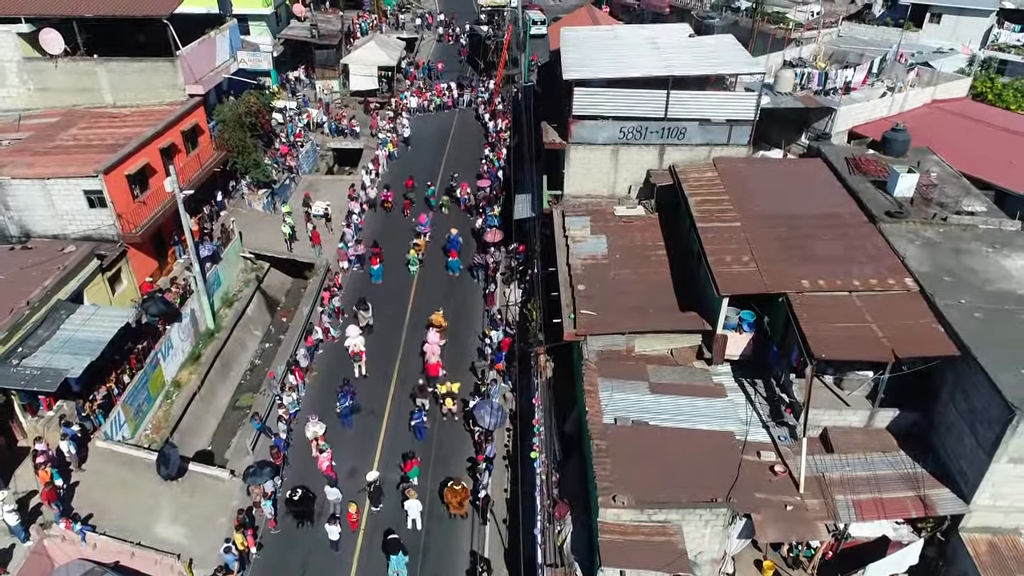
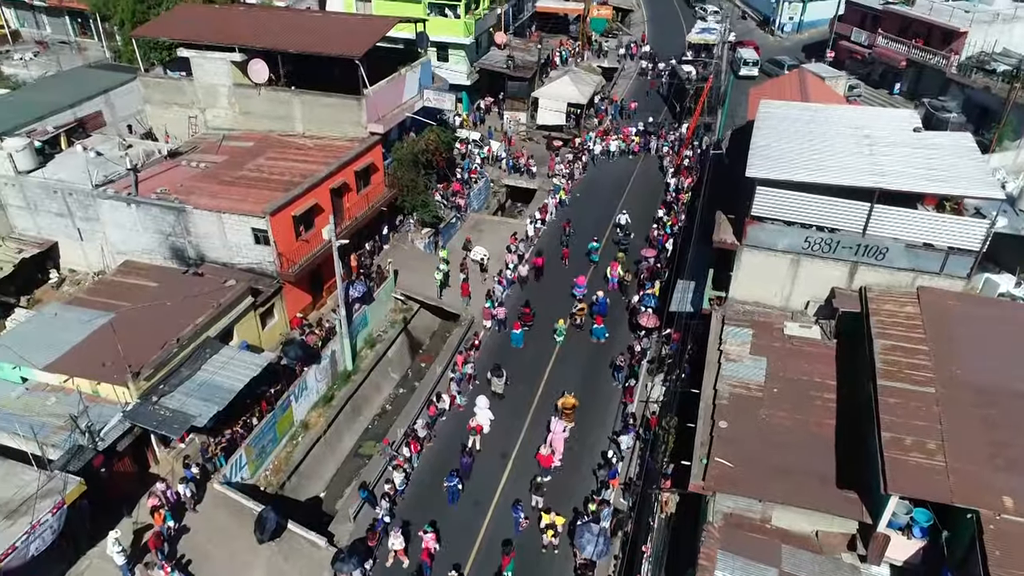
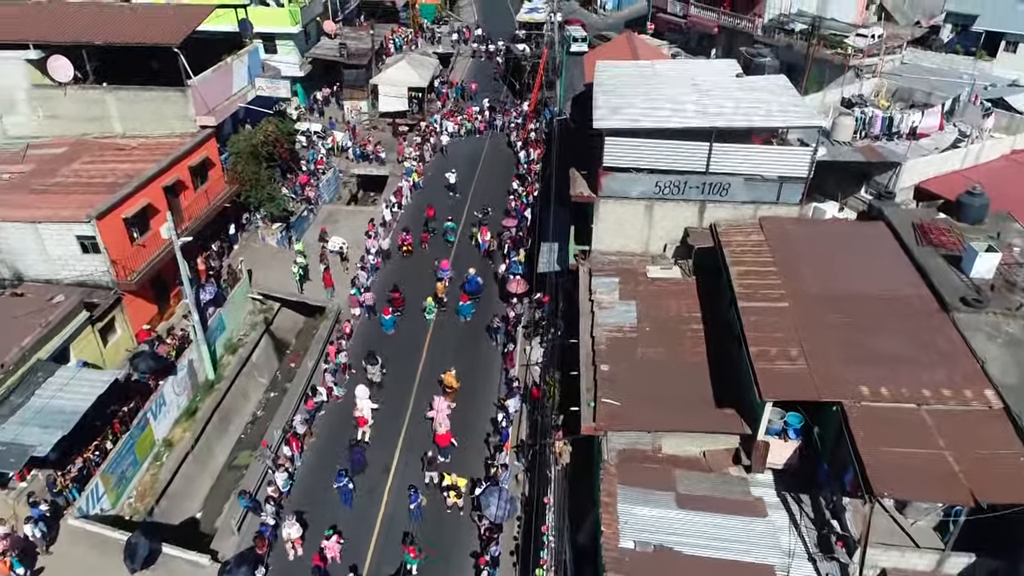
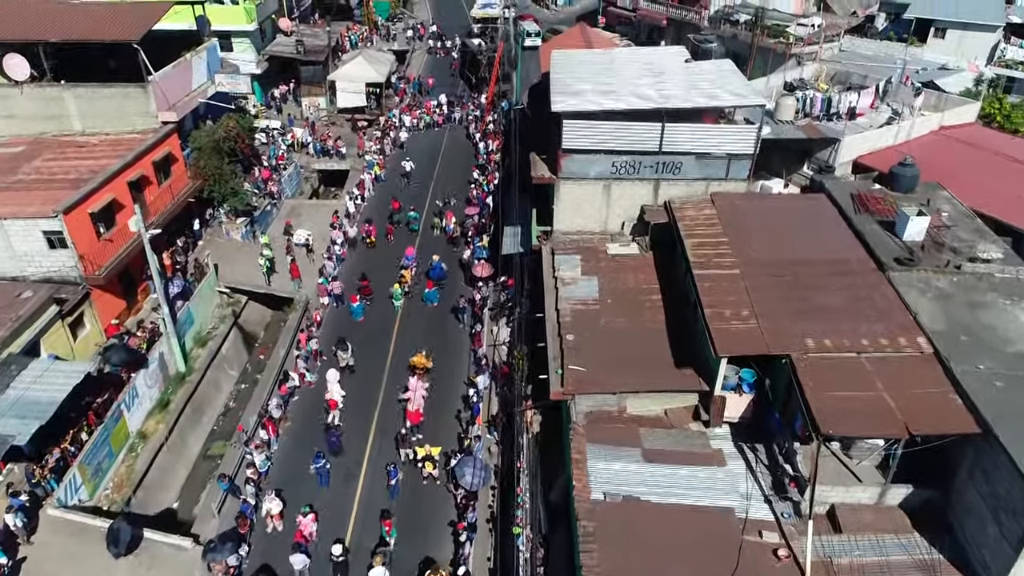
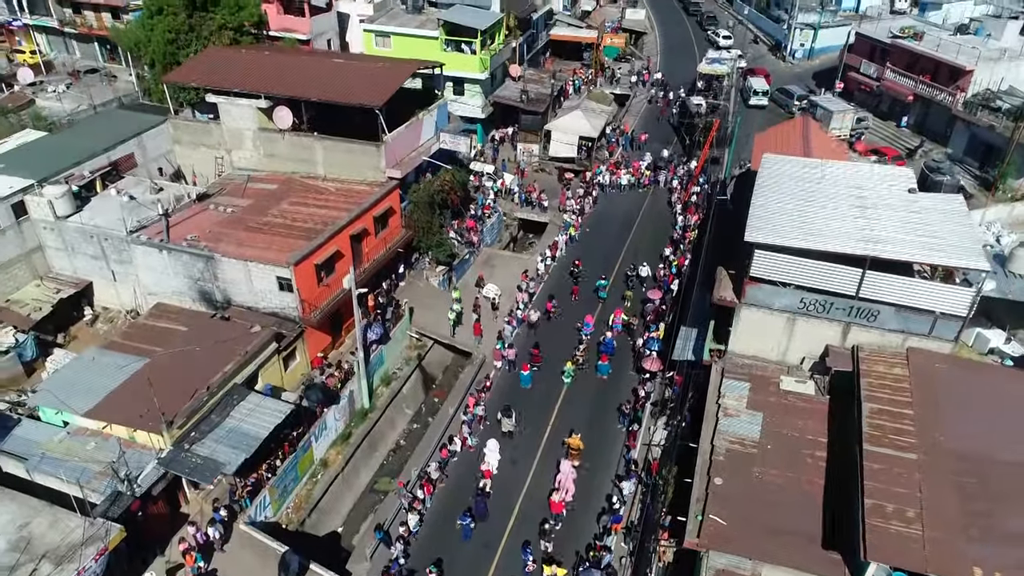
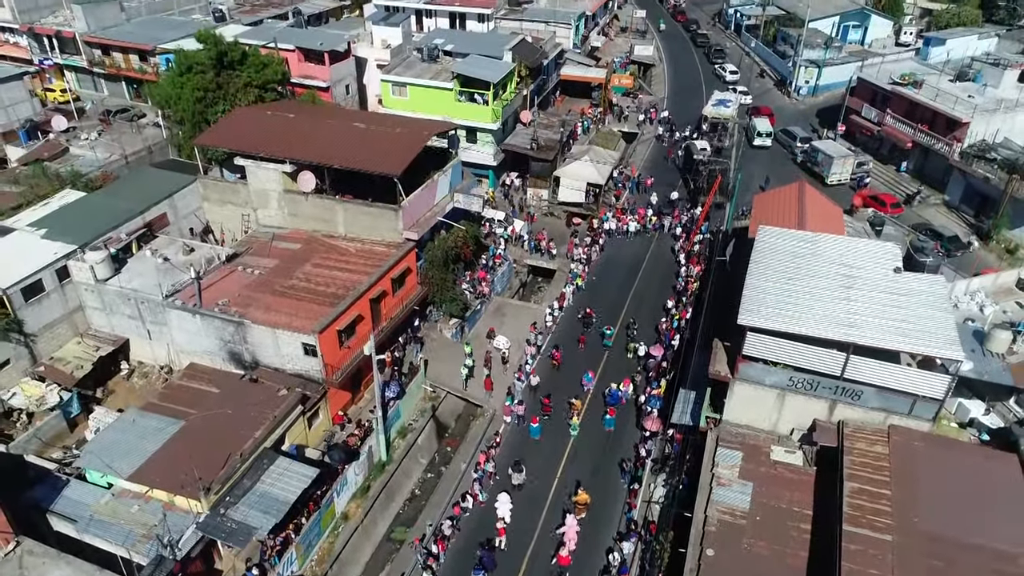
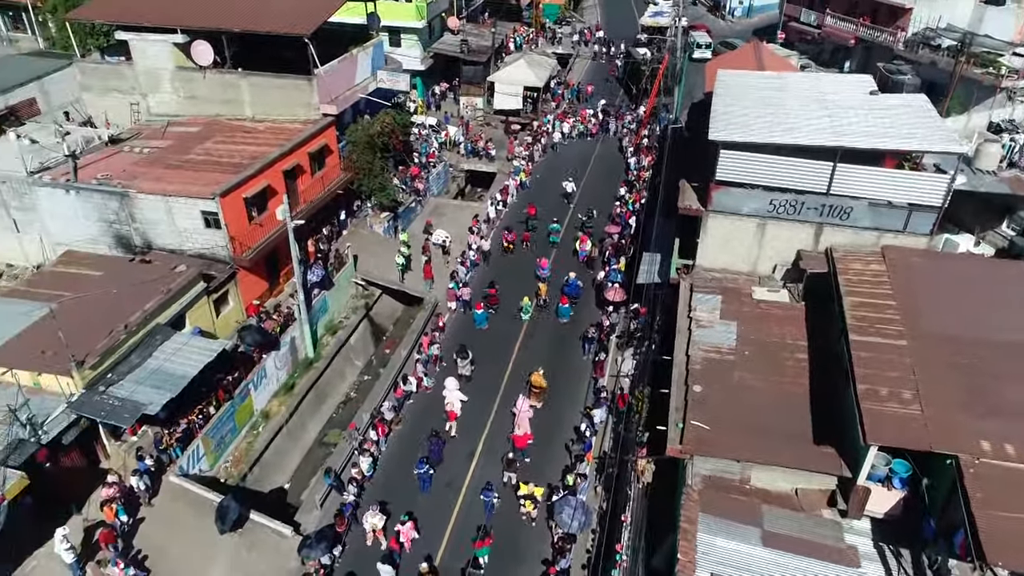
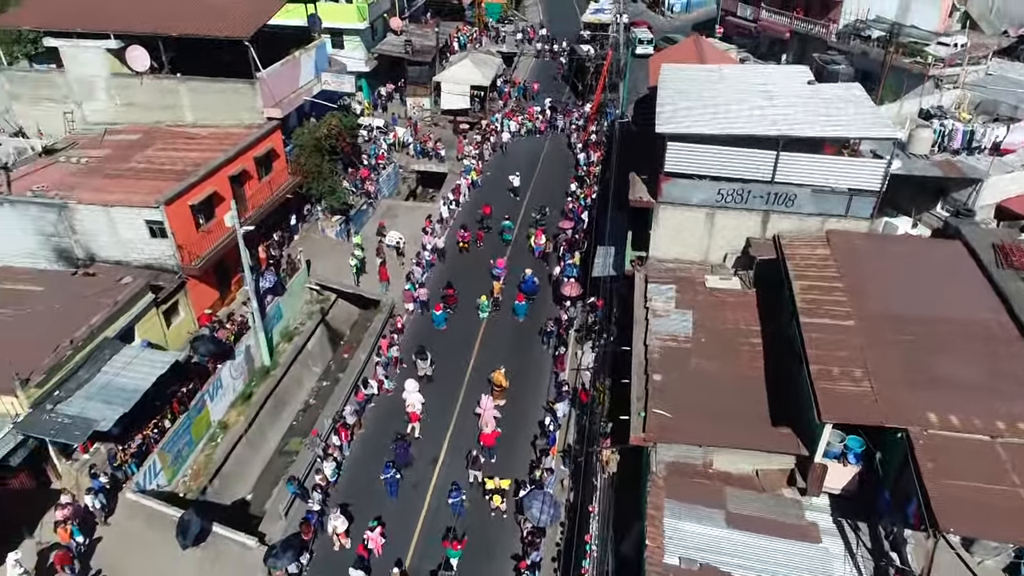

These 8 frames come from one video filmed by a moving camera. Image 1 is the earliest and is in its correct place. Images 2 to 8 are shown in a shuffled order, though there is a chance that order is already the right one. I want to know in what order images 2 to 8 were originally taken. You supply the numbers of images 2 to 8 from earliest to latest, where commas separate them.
4, 3, 8, 7, 2, 5, 6
